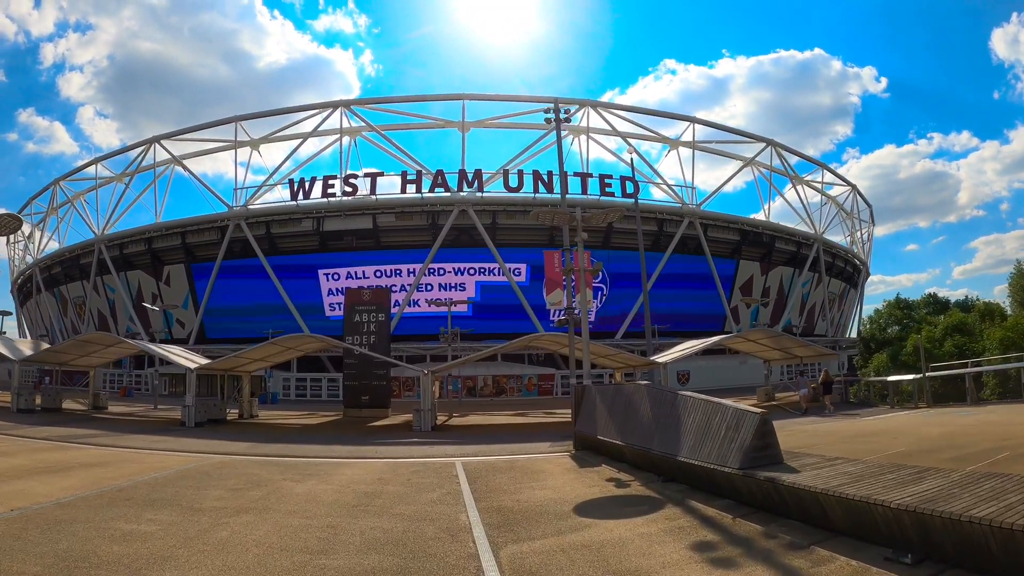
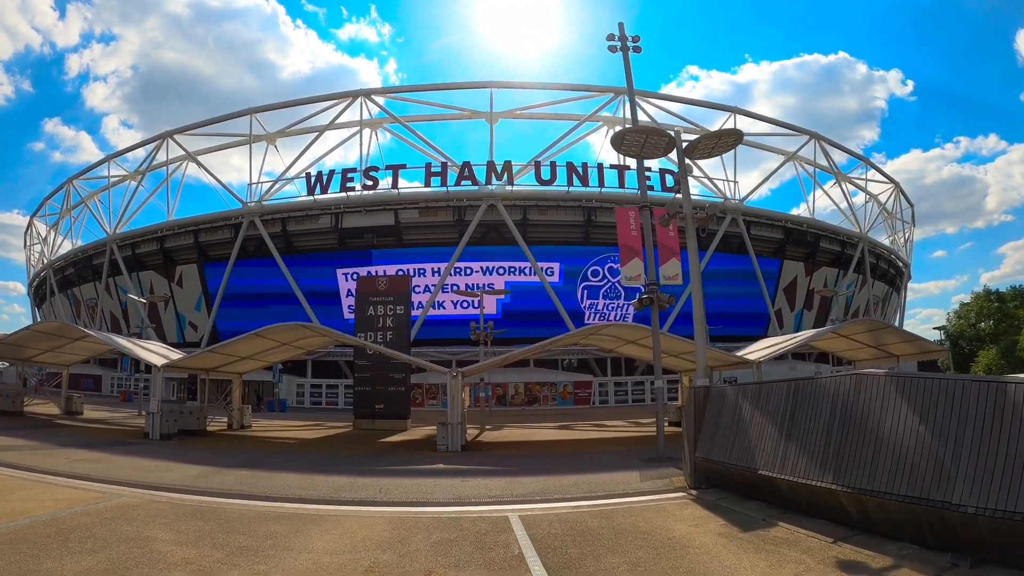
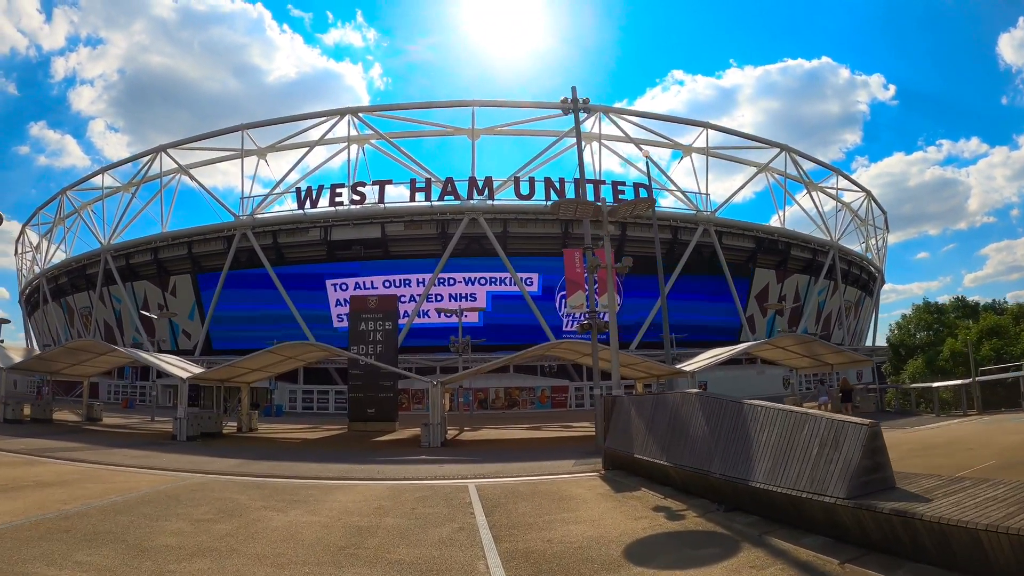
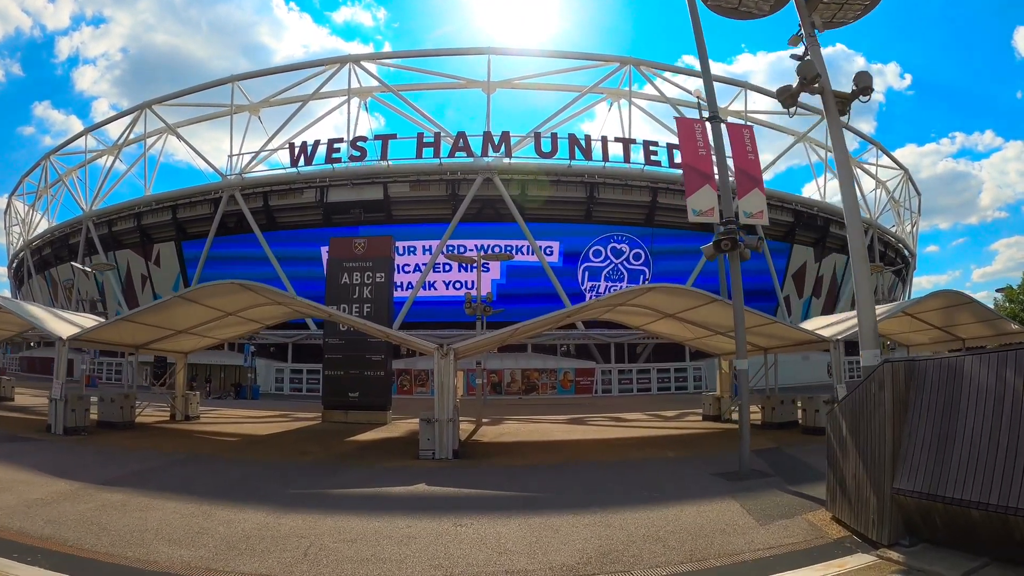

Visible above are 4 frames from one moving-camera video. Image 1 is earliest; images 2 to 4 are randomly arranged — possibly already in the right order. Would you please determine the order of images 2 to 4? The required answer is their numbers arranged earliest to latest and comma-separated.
3, 2, 4
